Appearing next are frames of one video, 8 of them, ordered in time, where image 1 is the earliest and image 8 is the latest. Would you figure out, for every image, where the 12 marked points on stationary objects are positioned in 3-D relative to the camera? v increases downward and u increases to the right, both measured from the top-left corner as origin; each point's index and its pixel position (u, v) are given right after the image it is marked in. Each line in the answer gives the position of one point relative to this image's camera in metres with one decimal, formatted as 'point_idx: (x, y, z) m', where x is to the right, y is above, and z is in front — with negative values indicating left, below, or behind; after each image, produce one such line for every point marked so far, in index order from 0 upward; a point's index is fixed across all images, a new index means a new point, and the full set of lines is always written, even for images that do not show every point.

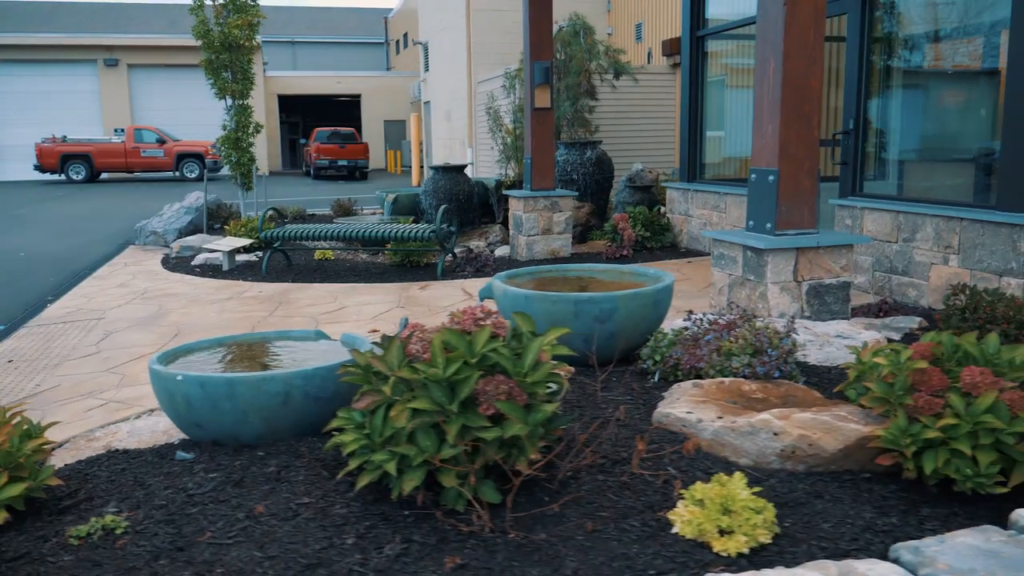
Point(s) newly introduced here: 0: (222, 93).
0: (-3.8, +2.5, +11.0) m
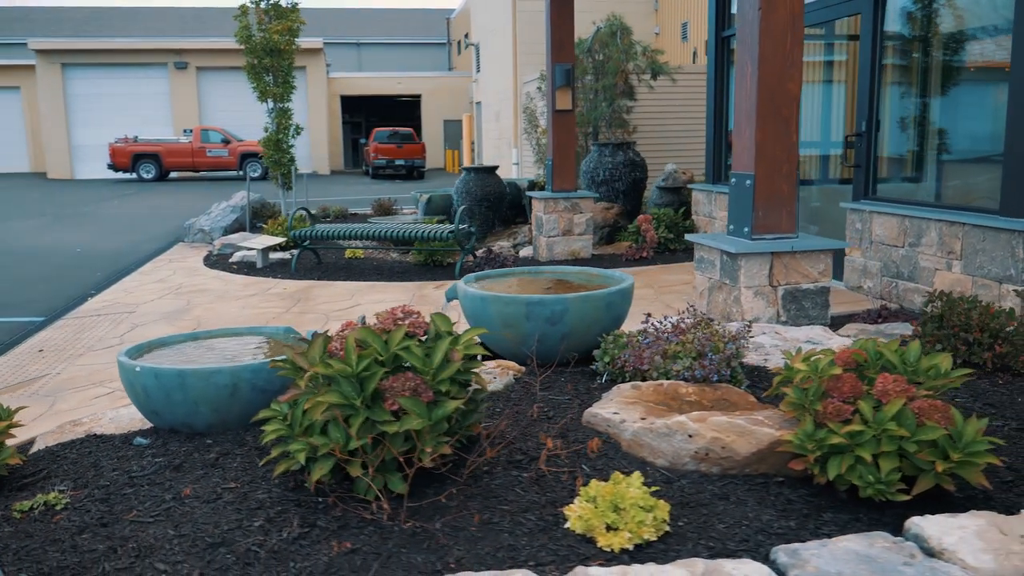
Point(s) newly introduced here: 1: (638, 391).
0: (-3.4, +2.6, +11.4) m
1: (+0.5, -0.4, +3.1) m
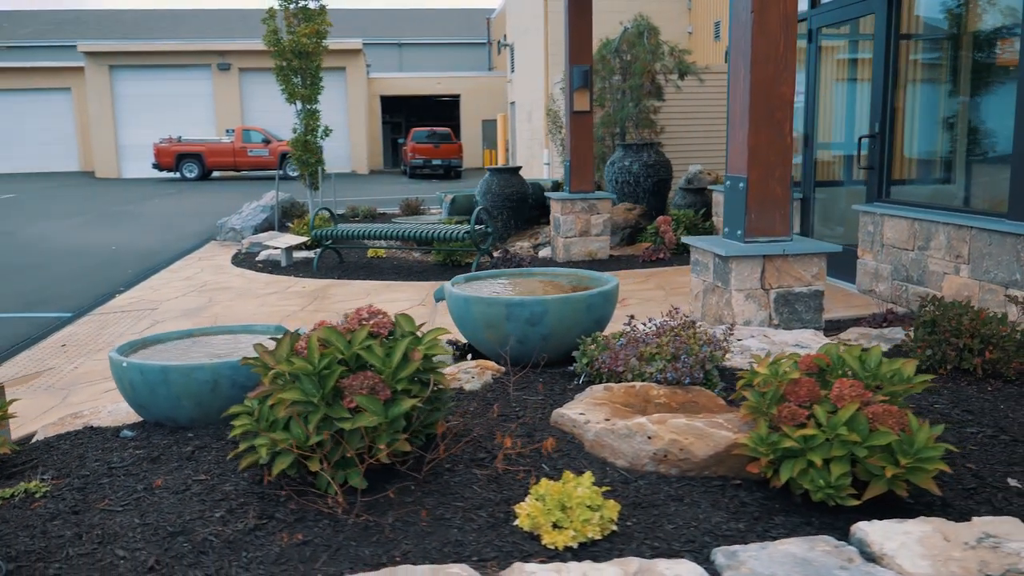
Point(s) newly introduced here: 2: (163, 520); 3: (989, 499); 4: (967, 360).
0: (-3.0, +2.6, +11.6) m
1: (+0.4, -0.4, +3.1) m
2: (-1.0, -0.7, +2.4) m
3: (+1.5, -0.7, +2.6) m
4: (+2.0, -0.3, +3.8) m
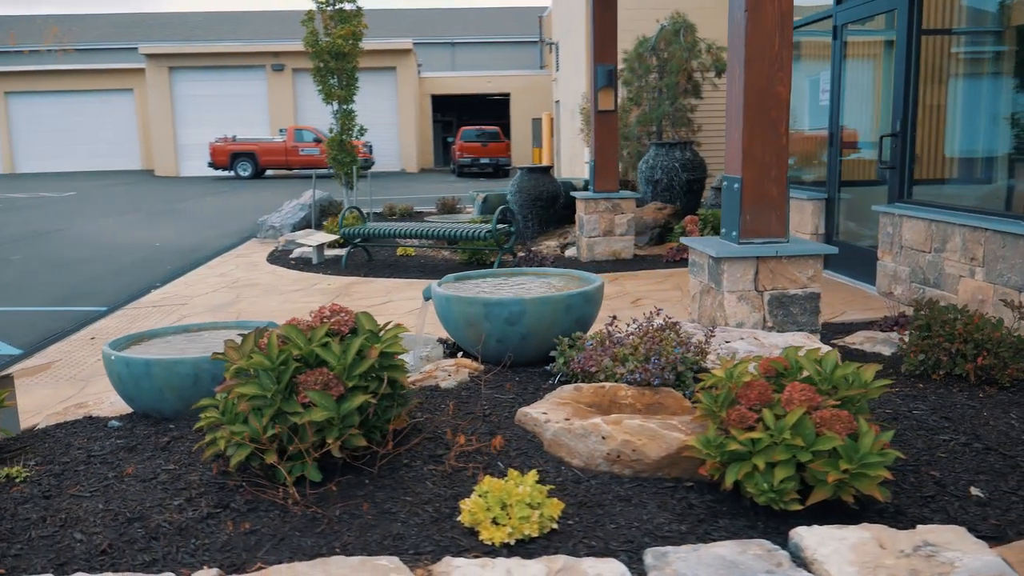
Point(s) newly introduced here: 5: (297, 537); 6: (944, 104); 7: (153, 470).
0: (-2.6, +2.7, +11.8) m
1: (+0.2, -0.4, +3.2) m
2: (-1.2, -0.7, +2.5) m
3: (+1.3, -0.7, +2.5) m
4: (+2.0, -0.3, +3.7) m
5: (-0.6, -0.7, +2.4) m
6: (+3.1, +1.3, +6.1) m
7: (-1.2, -0.6, +2.8) m
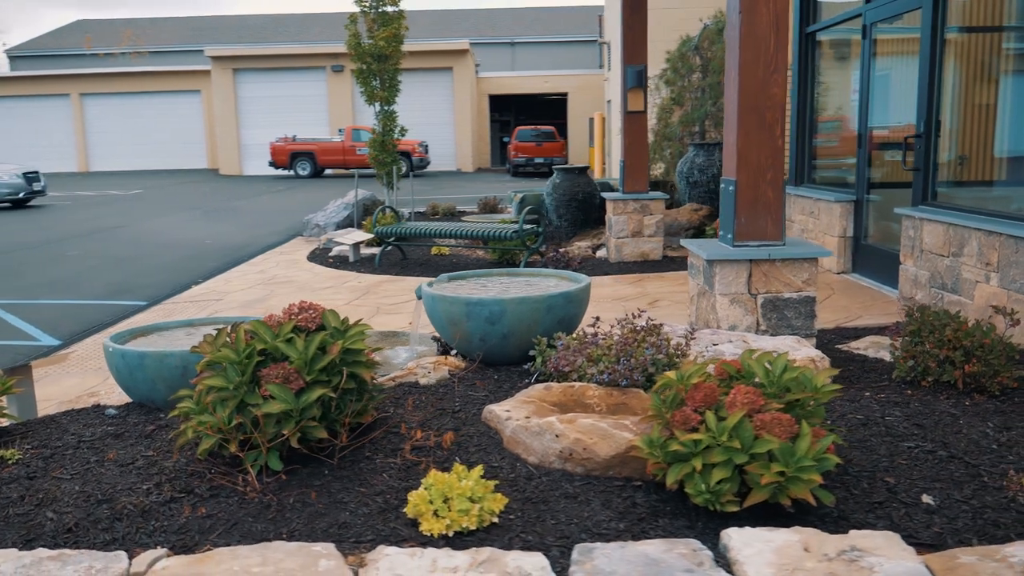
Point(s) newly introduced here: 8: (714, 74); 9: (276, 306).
0: (-2.0, +2.7, +12.0) m
1: (+0.1, -0.4, +3.2) m
2: (-1.3, -0.7, +2.7) m
3: (+1.1, -0.7, +2.5) m
4: (+1.9, -0.4, +3.6) m
5: (-0.8, -0.7, +2.5) m
6: (+3.2, +1.3, +5.9) m
7: (-1.3, -0.6, +3.0) m
8: (+3.0, +3.1, +12.4) m
9: (-2.1, -0.2, +7.5) m
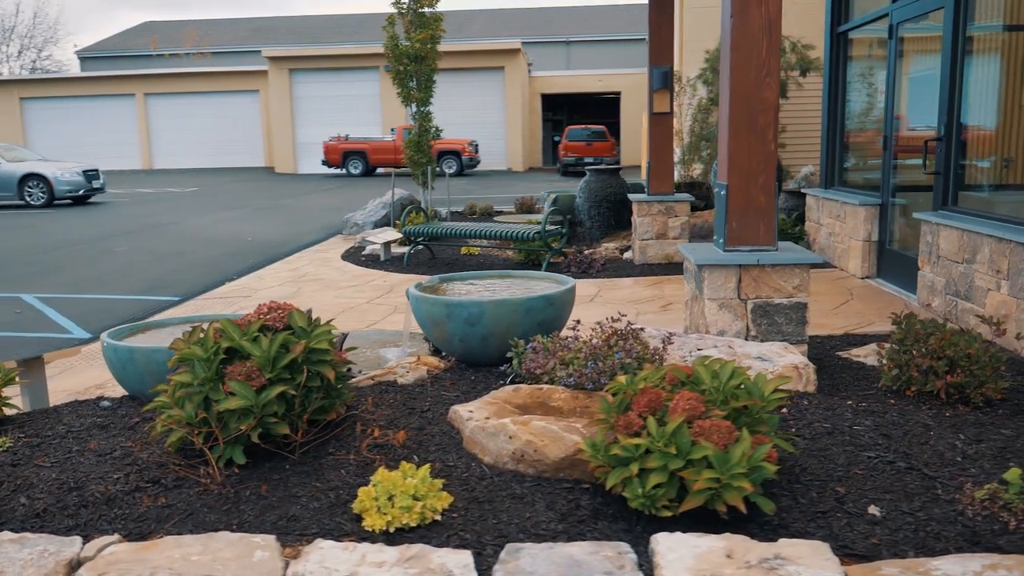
0: (-1.5, +2.7, +12.2) m
1: (0.0, -0.4, +3.3) m
2: (-1.5, -0.6, +2.9) m
3: (+1.0, -0.7, +2.5) m
4: (+1.8, -0.4, +3.6) m
5: (-1.0, -0.7, +2.6) m
6: (+3.2, +1.2, +5.8) m
7: (-1.5, -0.6, +3.1) m
8: (+3.5, +3.1, +12.2) m
9: (-2.0, -0.1, +7.7) m
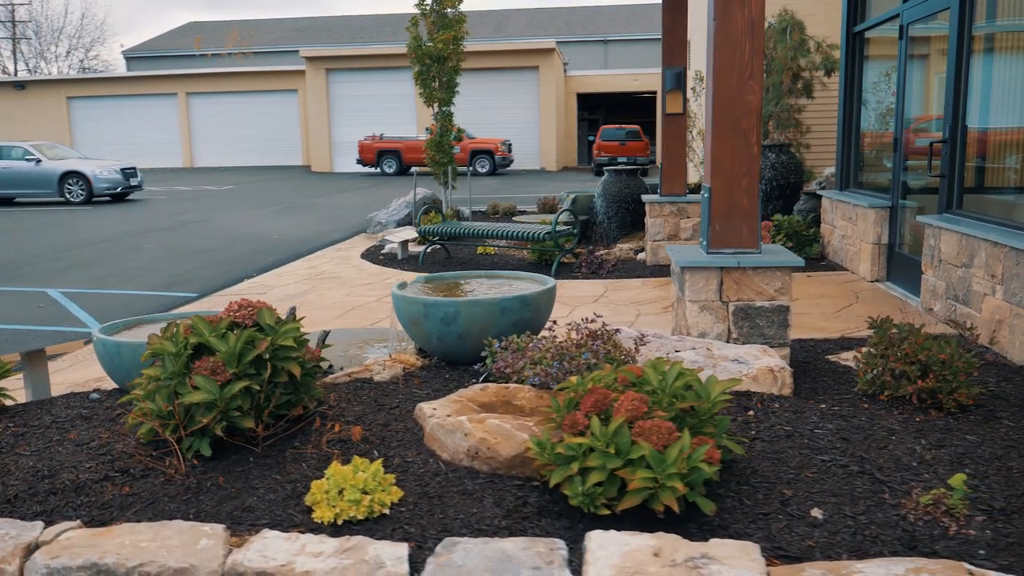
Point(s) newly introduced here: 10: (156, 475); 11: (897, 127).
0: (-1.2, +2.7, +12.3) m
1: (-0.1, -0.4, +3.3) m
2: (-1.7, -0.6, +3.0) m
3: (+0.8, -0.7, +2.5) m
4: (+1.6, -0.4, +3.5) m
5: (-1.1, -0.7, +2.7) m
6: (+3.2, +1.2, +5.7) m
7: (-1.6, -0.6, +3.2) m
8: (+3.8, +3.1, +12.1) m
9: (-1.9, -0.1, +7.9) m
10: (-1.2, -0.6, +2.9) m
11: (+3.3, +1.4, +7.1) m
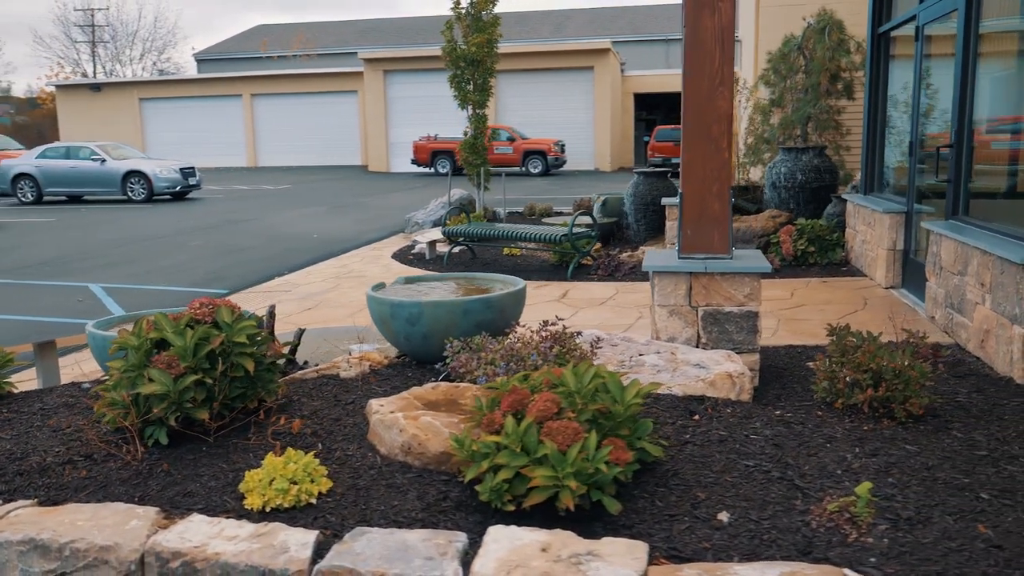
0: (-0.7, +2.8, +12.5) m
1: (-0.4, -0.4, +3.5) m
2: (-1.9, -0.6, +3.2) m
3: (+0.5, -0.7, +2.6) m
4: (+1.4, -0.5, +3.5) m
5: (-1.4, -0.7, +2.9) m
6: (+3.2, +1.2, +5.5) m
7: (-1.8, -0.6, +3.5) m
8: (+4.2, +3.0, +11.9) m
9: (-1.8, -0.1, +8.1) m
10: (-1.5, -0.6, +3.1) m
11: (+3.4, +1.3, +7.0) m
